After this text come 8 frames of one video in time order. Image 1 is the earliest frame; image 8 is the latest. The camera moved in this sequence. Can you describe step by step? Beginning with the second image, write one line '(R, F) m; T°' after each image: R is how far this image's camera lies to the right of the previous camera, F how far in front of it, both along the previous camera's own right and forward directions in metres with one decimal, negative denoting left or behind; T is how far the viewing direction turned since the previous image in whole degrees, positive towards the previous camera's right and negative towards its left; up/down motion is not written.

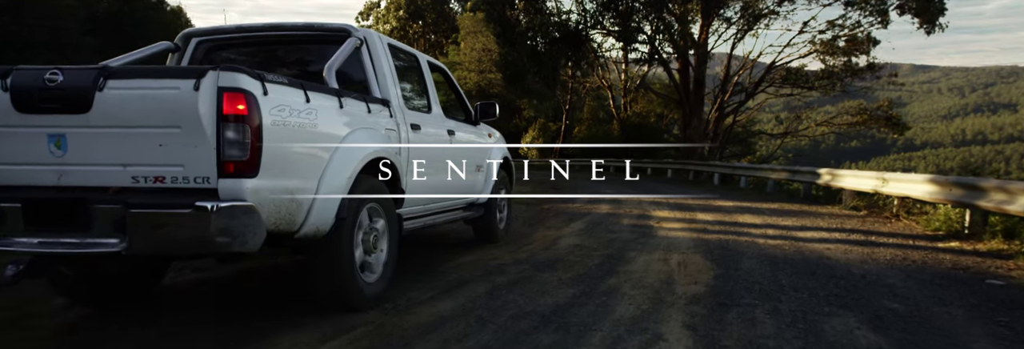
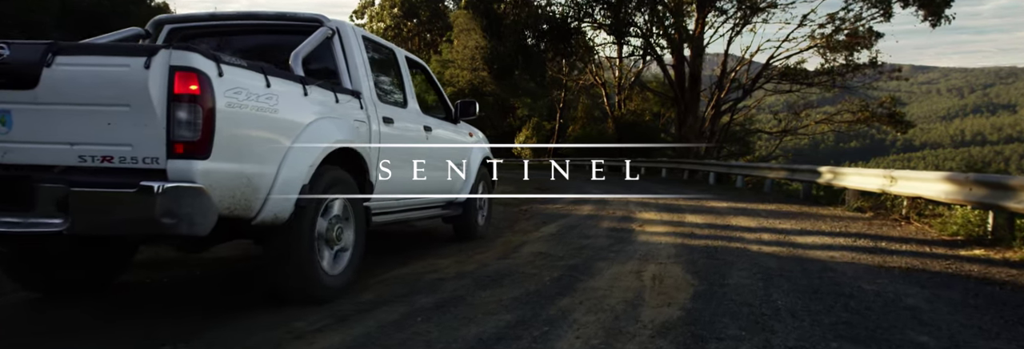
(+0.5, +1.1) m; 0°
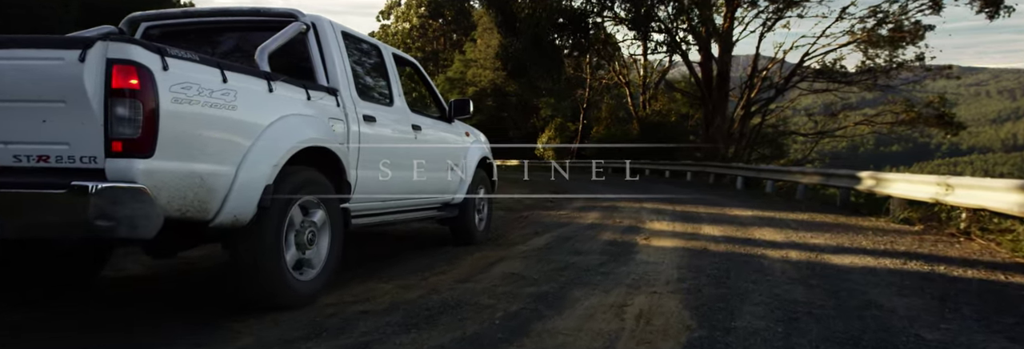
(+0.5, +1.2) m; -3°
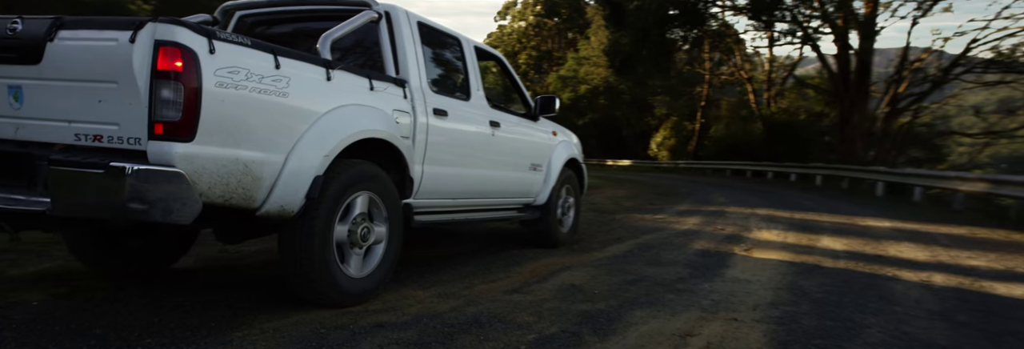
(+0.4, +0.7) m; -11°
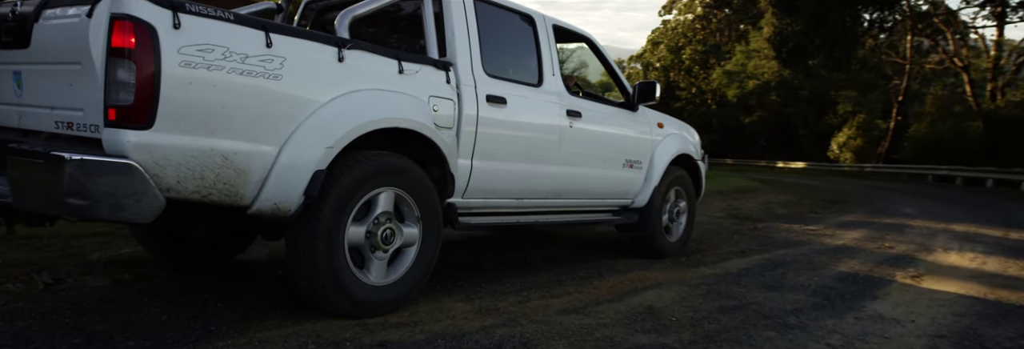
(+0.6, +0.8) m; -15°
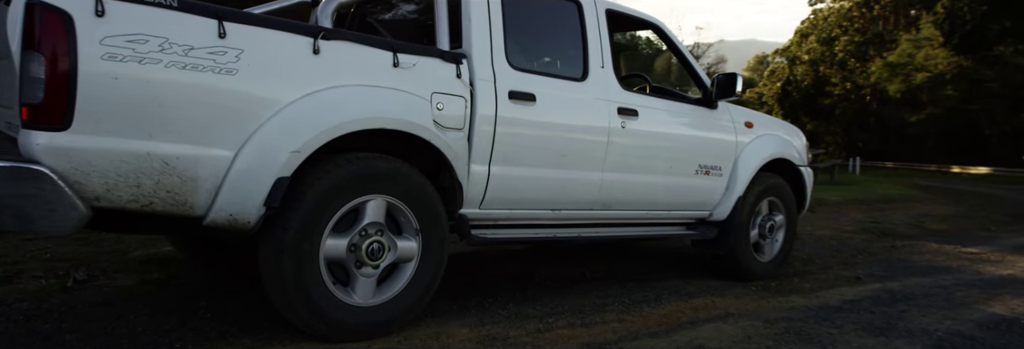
(+0.6, +0.6) m; -13°
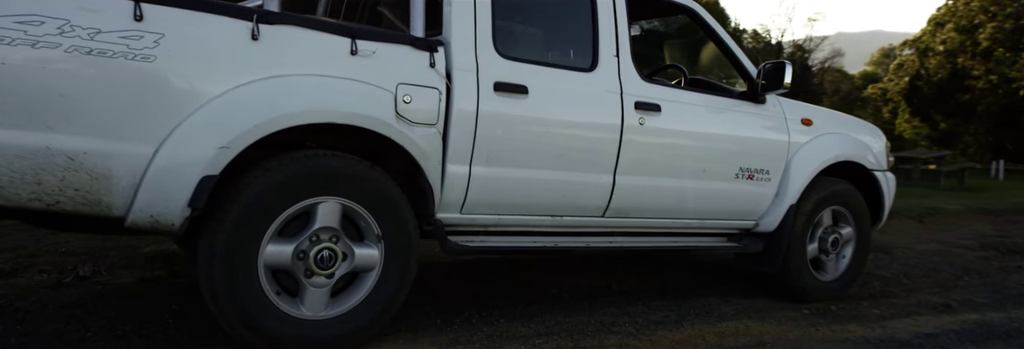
(+0.6, +0.5) m; -10°
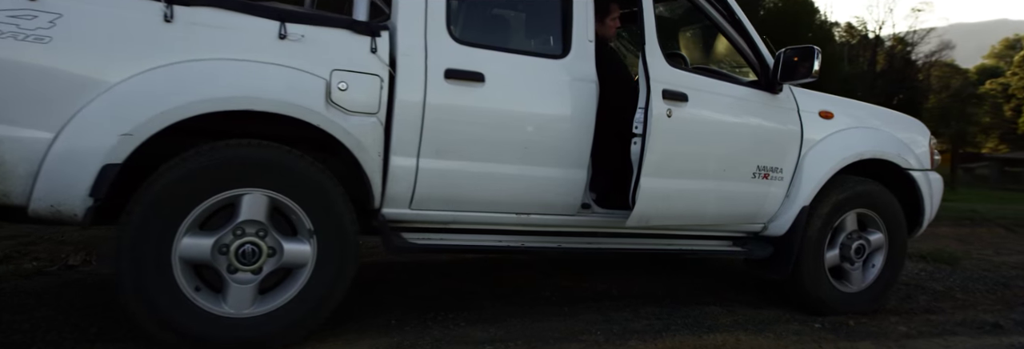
(+0.7, +0.3) m; -9°
